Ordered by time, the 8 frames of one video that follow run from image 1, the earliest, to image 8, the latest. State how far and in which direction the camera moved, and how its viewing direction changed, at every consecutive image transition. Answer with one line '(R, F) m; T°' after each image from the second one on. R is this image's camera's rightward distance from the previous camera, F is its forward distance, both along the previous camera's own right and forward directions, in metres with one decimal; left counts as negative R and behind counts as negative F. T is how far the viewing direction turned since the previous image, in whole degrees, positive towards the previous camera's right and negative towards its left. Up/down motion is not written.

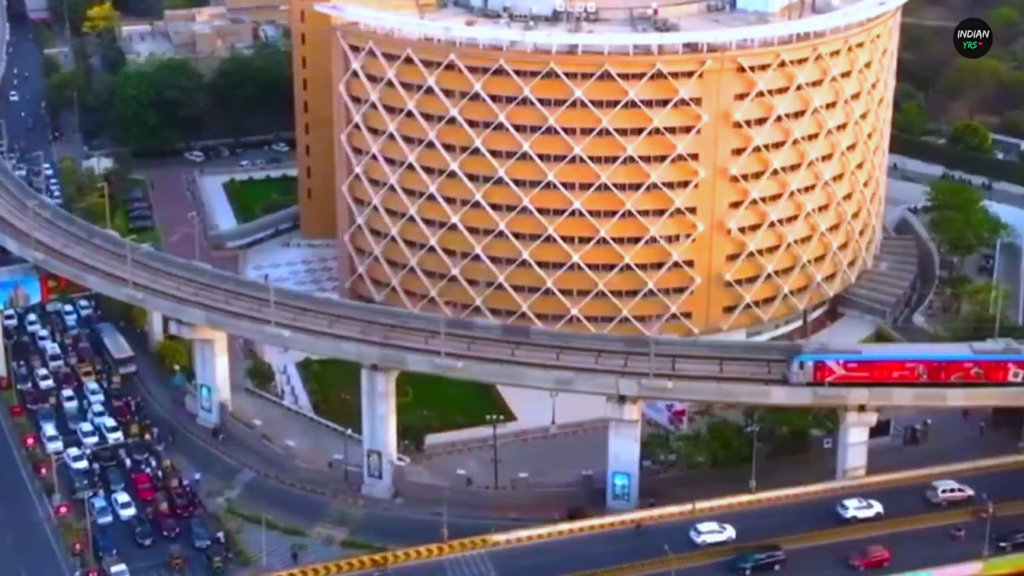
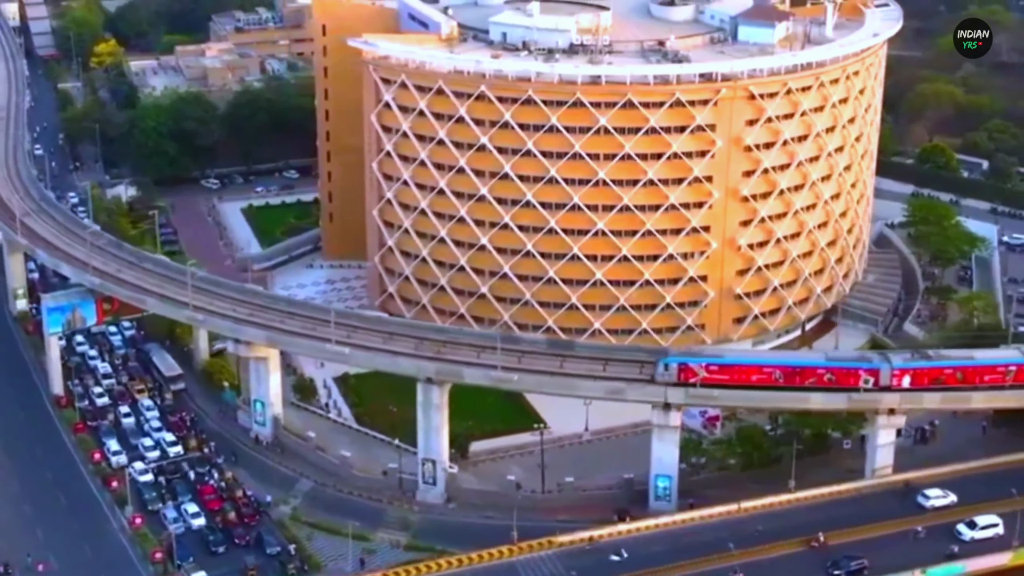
(-4.1, -2.9) m; +4°
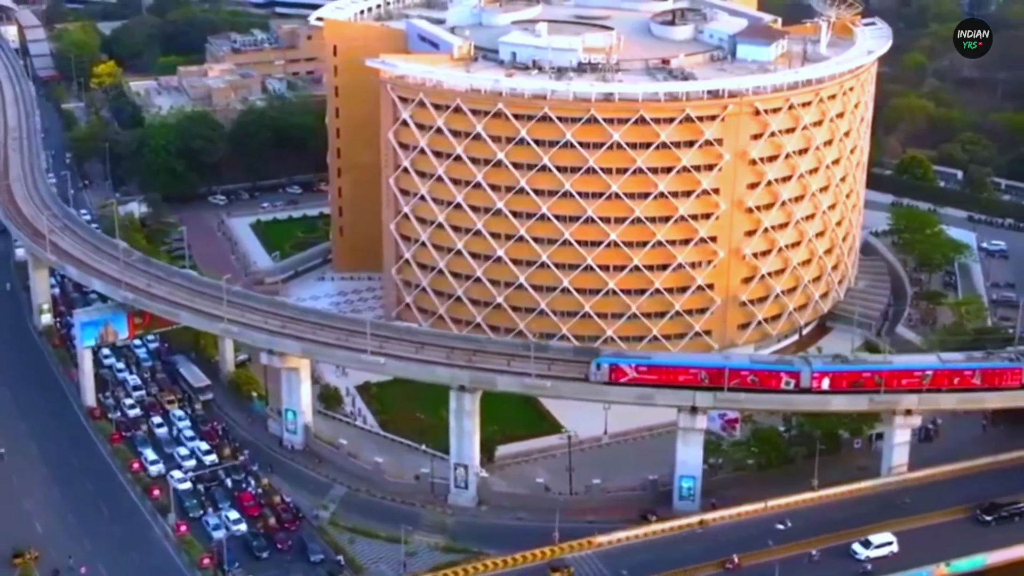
(-3.0, -1.7) m; +3°
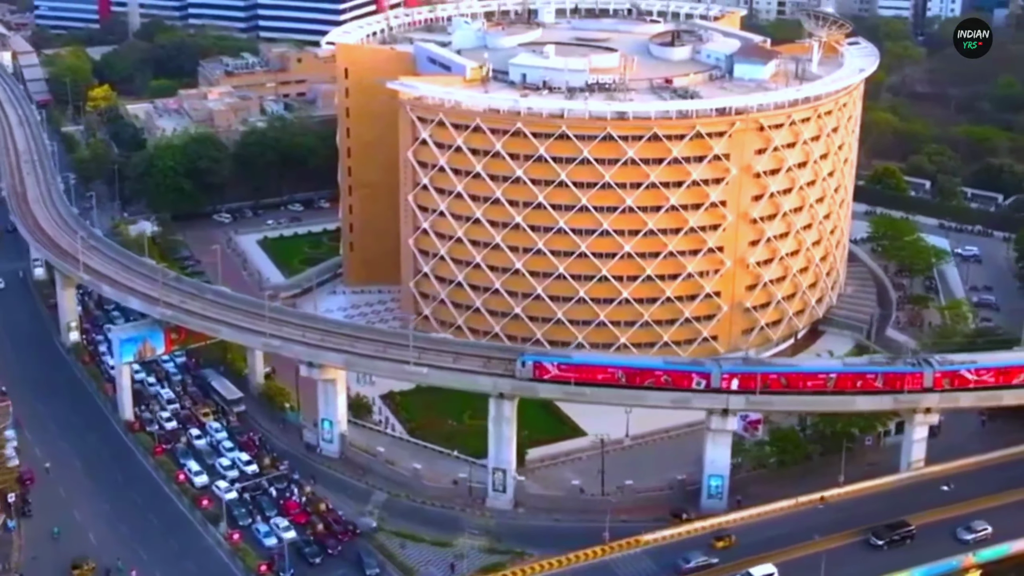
(-4.2, -1.9) m; +4°
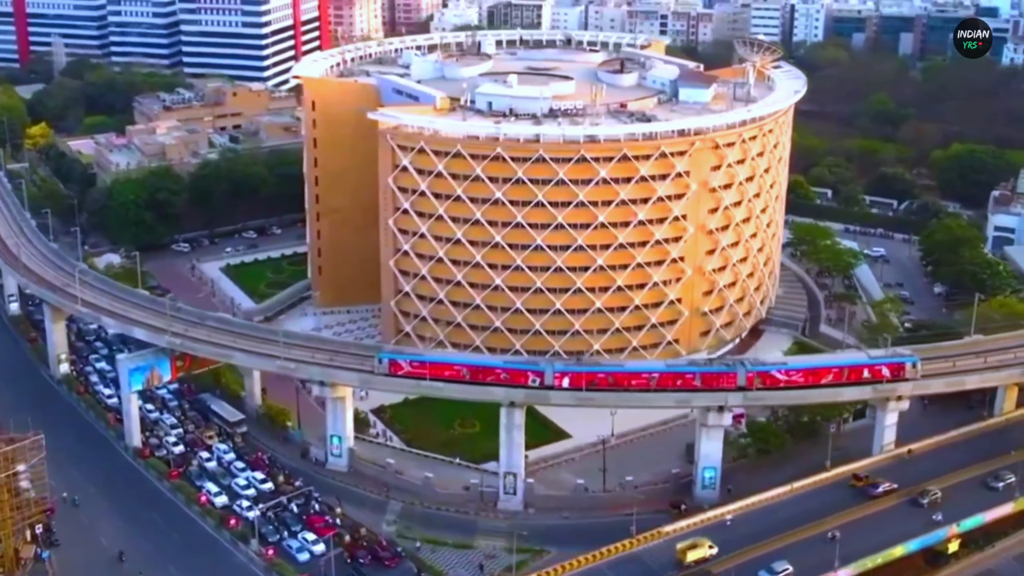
(-7.4, -2.8) m; +8°
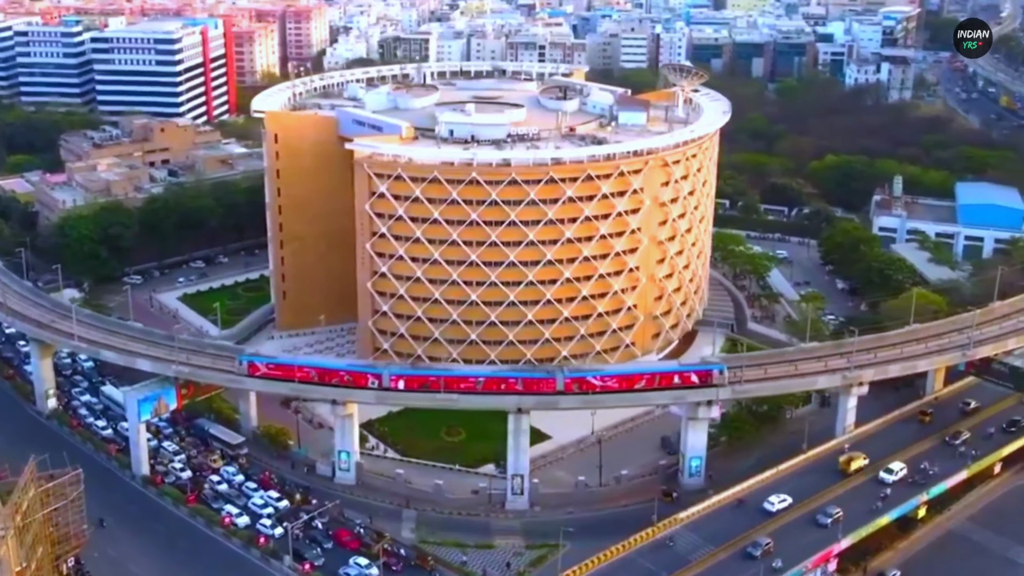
(-8.9, -2.7) m; +10°
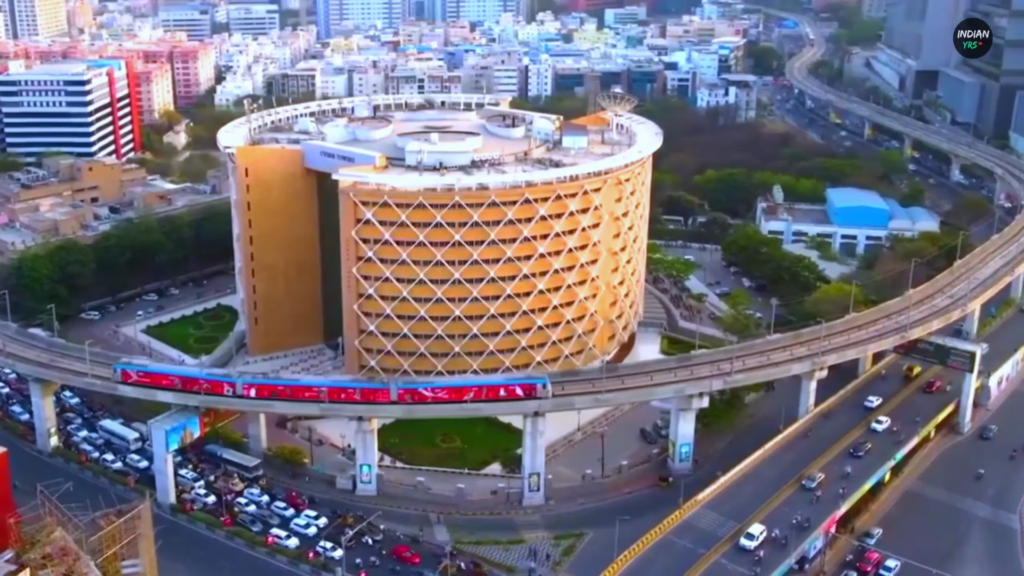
(-10.6, -1.9) m; +11°
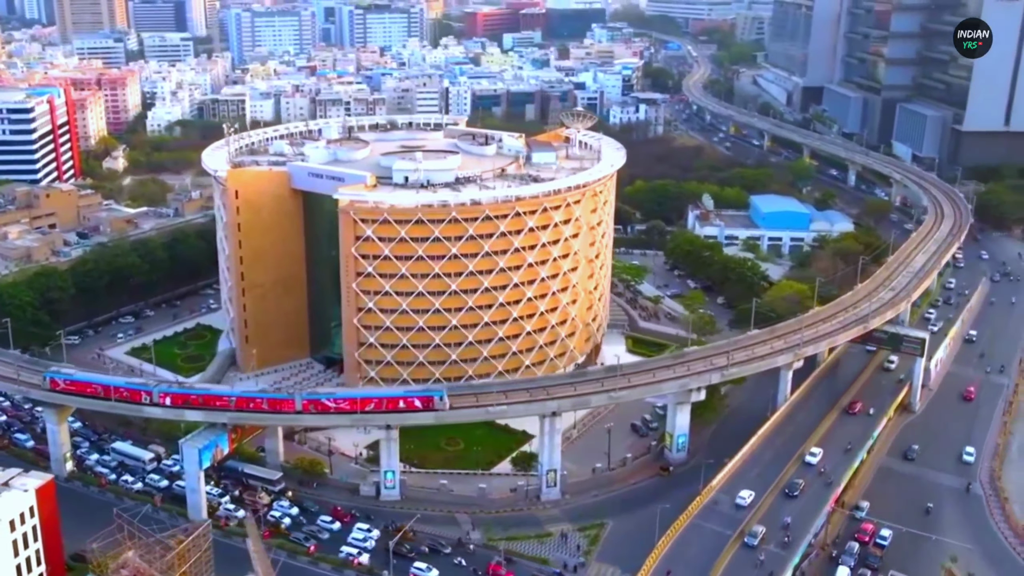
(-7.5, -1.0) m; +7°
